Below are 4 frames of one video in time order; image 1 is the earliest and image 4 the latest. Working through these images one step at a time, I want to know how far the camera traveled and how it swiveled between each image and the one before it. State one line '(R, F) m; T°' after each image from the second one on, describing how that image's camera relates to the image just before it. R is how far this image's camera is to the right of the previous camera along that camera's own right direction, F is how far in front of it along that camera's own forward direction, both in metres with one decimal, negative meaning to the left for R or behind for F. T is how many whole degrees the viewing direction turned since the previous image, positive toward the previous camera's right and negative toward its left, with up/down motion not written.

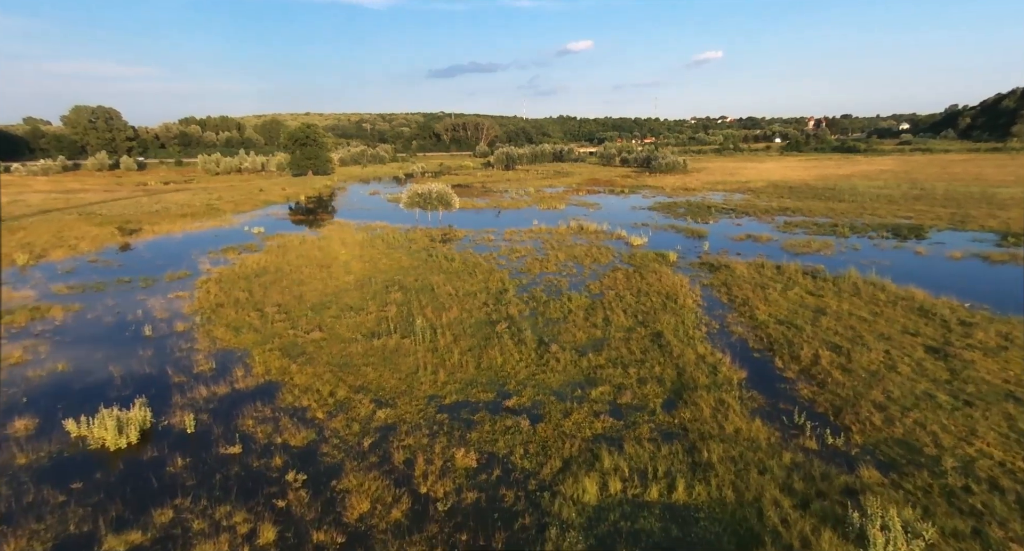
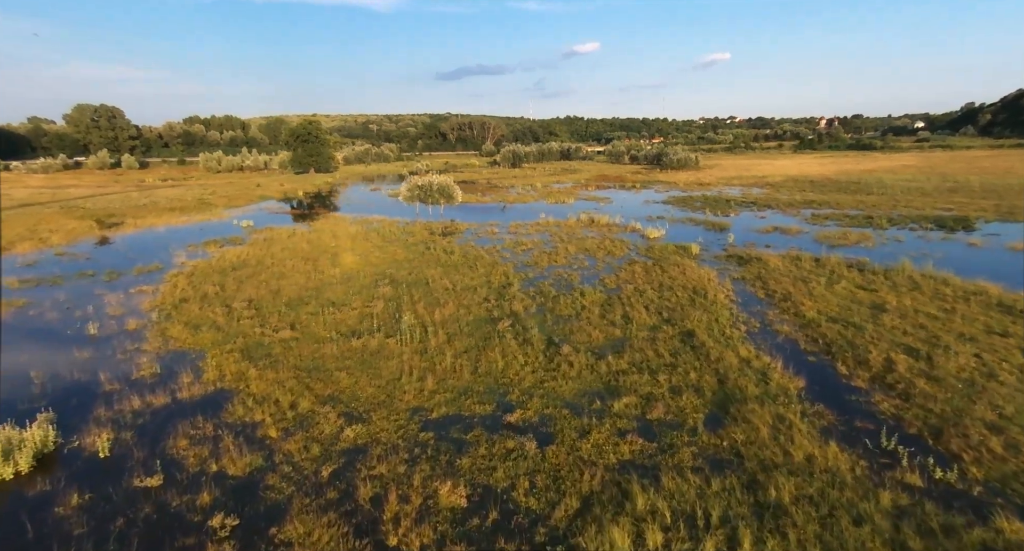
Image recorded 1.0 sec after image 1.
(+0.1, +2.7) m; -1°
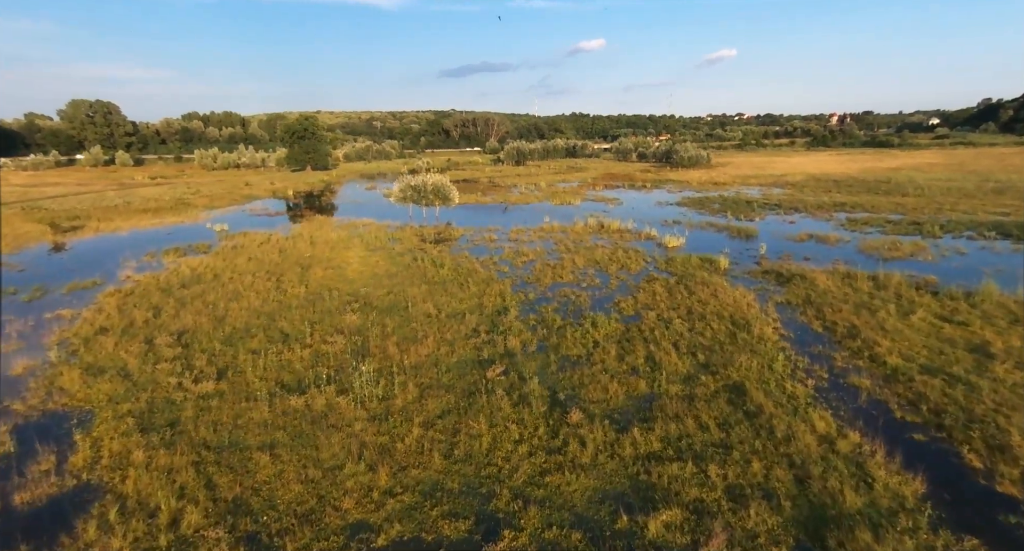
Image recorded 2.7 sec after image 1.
(+0.3, +3.6) m; -1°
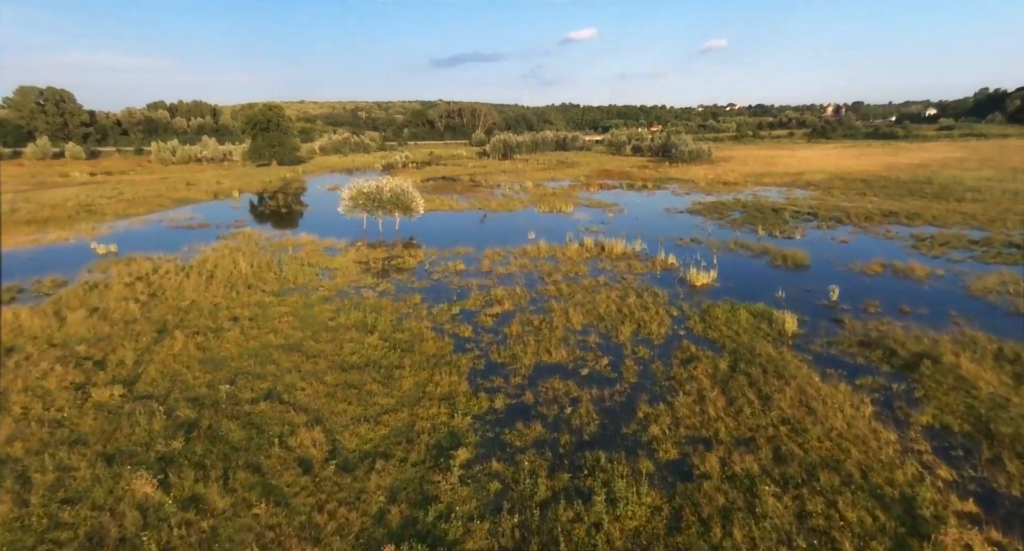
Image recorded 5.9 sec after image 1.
(+0.9, +7.7) m; +1°
